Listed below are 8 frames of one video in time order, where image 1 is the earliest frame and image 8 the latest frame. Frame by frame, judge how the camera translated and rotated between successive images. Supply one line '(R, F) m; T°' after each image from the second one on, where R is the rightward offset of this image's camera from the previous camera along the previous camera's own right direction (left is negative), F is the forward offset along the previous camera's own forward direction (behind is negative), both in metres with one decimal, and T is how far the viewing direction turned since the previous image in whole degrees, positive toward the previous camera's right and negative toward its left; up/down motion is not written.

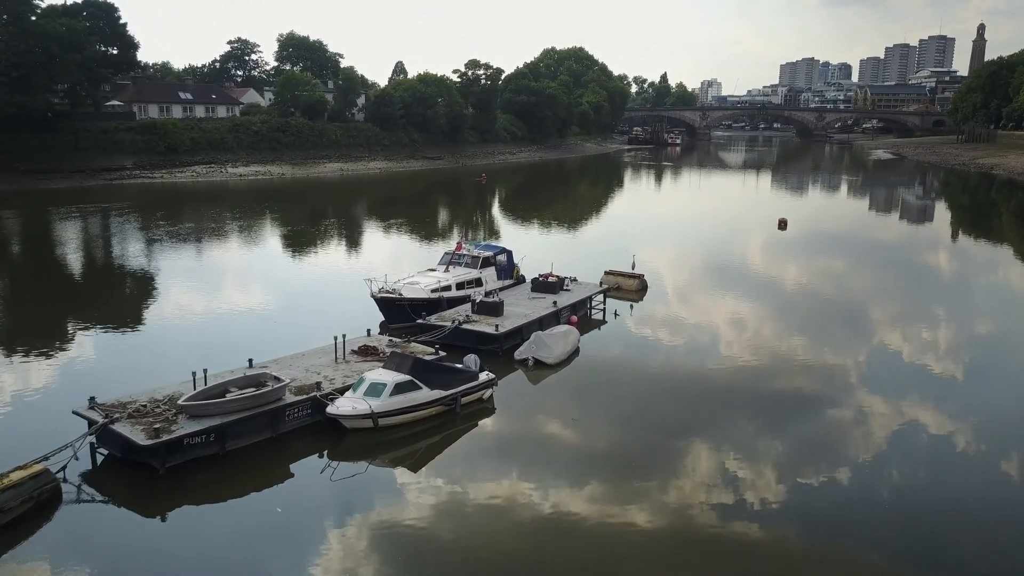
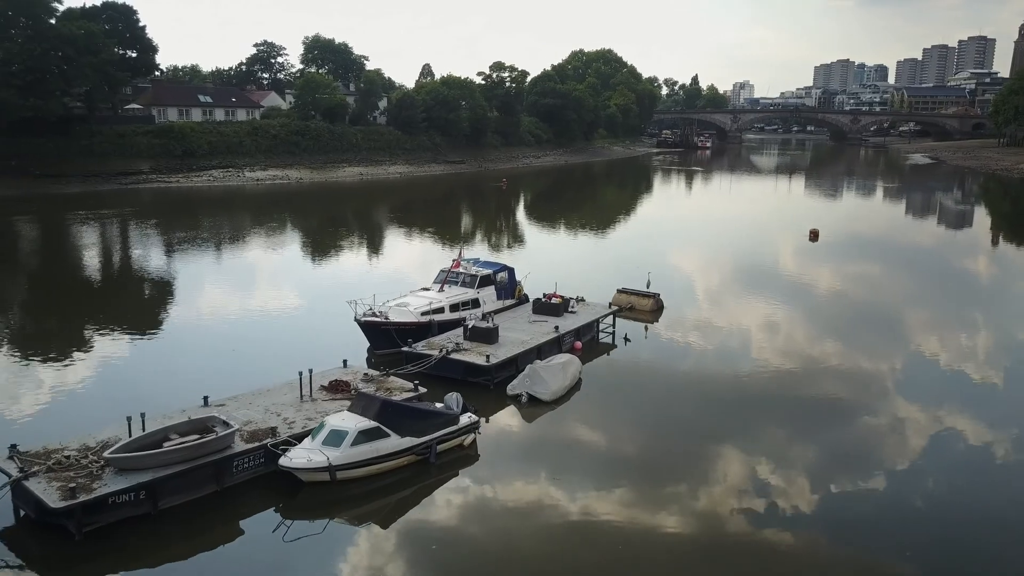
(+0.5, +1.2) m; -2°
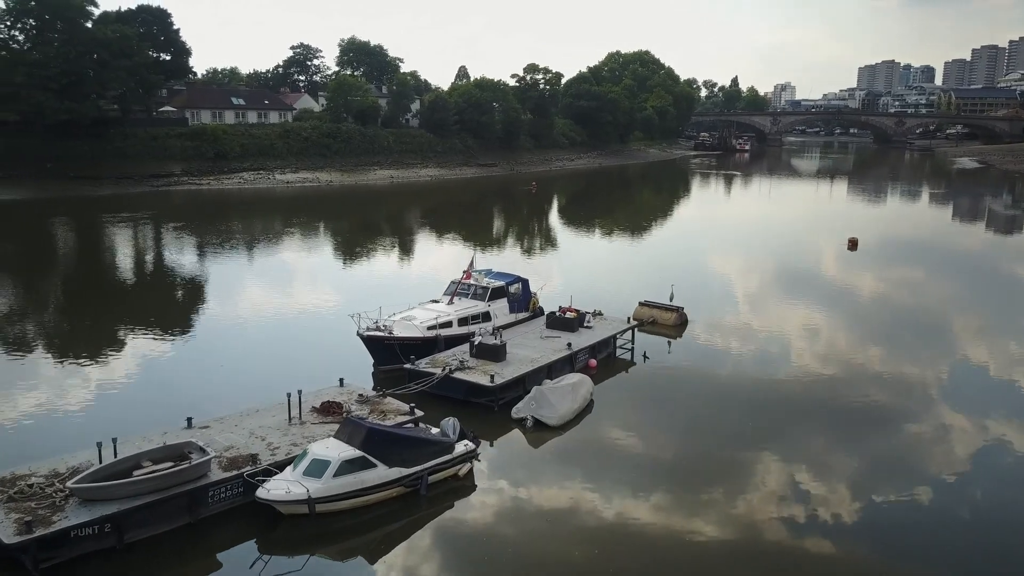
(+0.4, +0.6) m; -3°
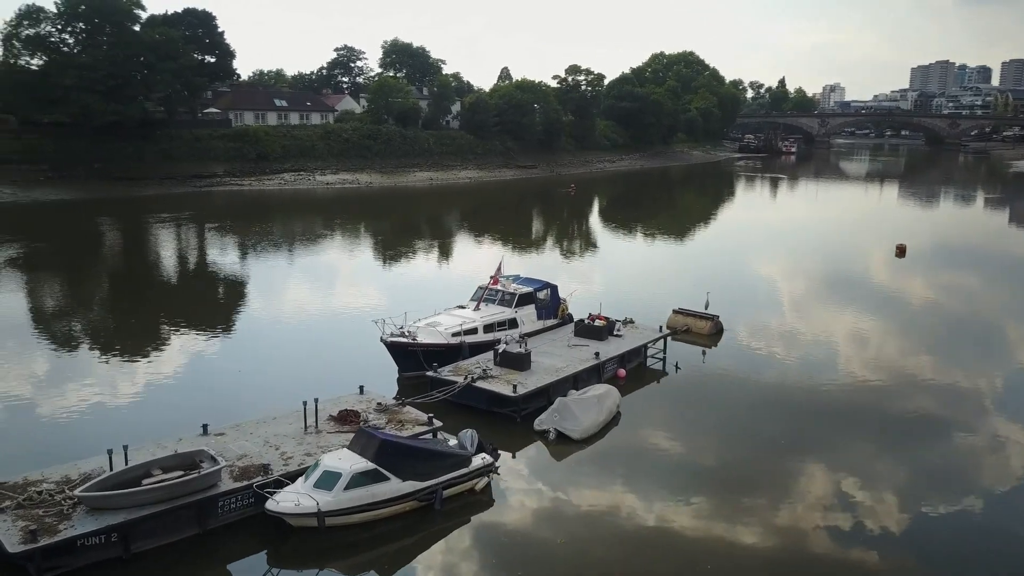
(+0.2, +0.3) m; -3°
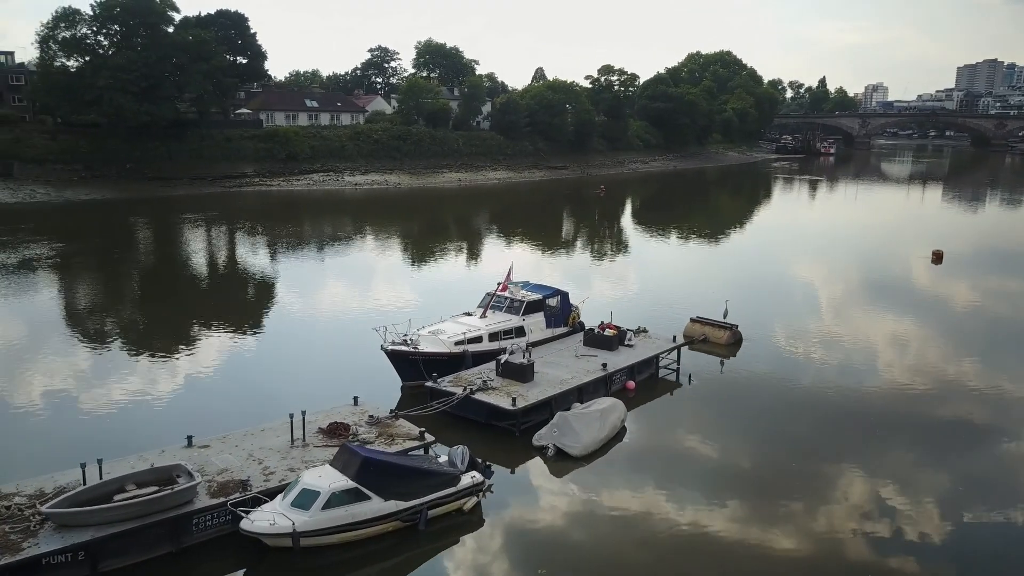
(+0.4, +0.4) m; -2°
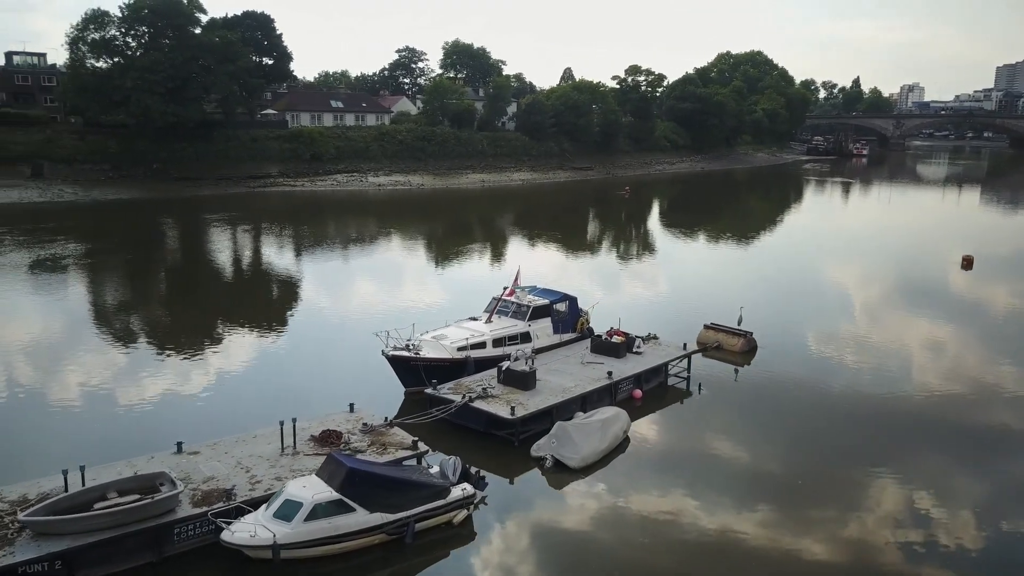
(+0.3, +0.2) m; -2°
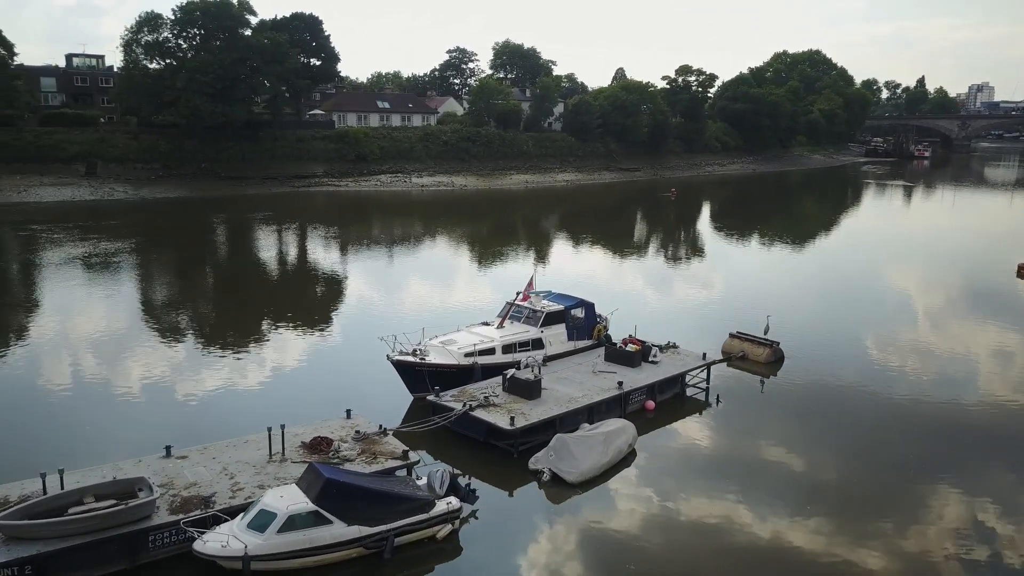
(+0.6, +0.3) m; -4°
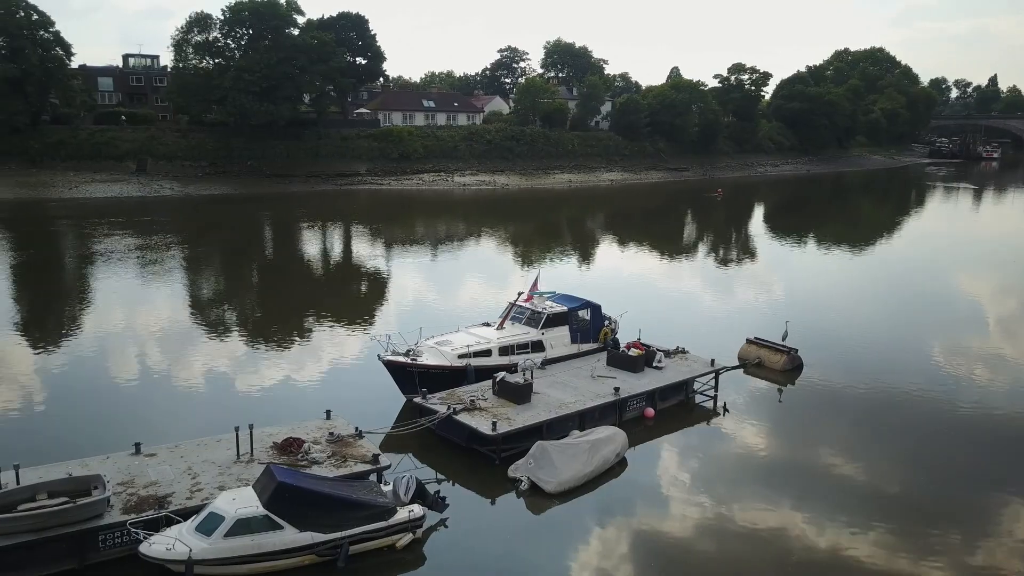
(+0.7, +0.4) m; -4°
